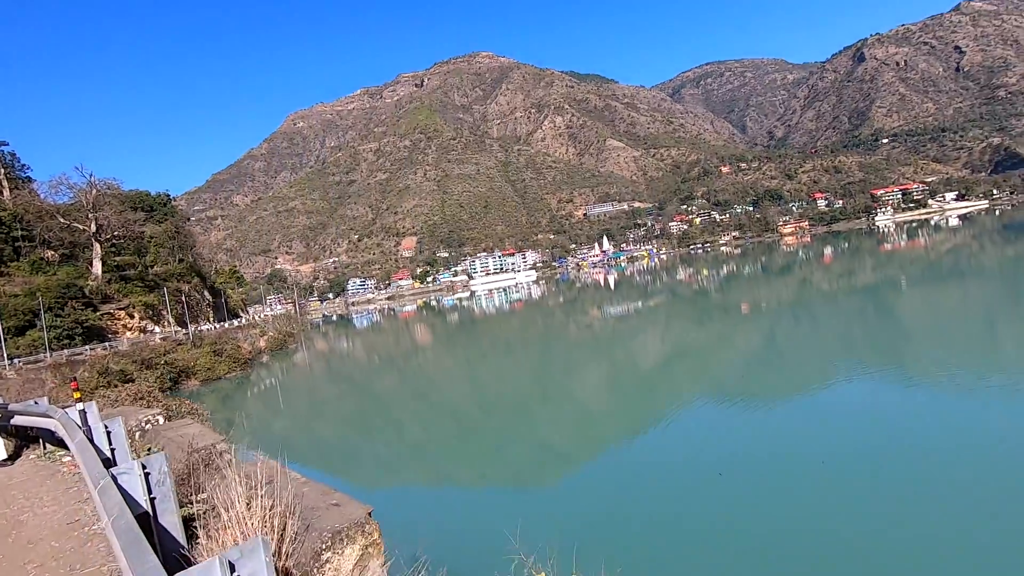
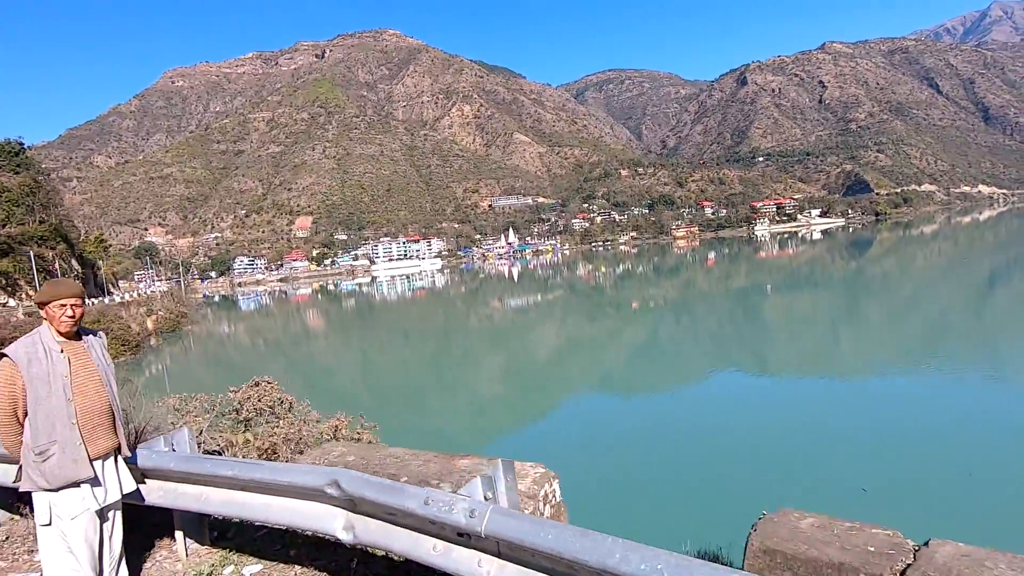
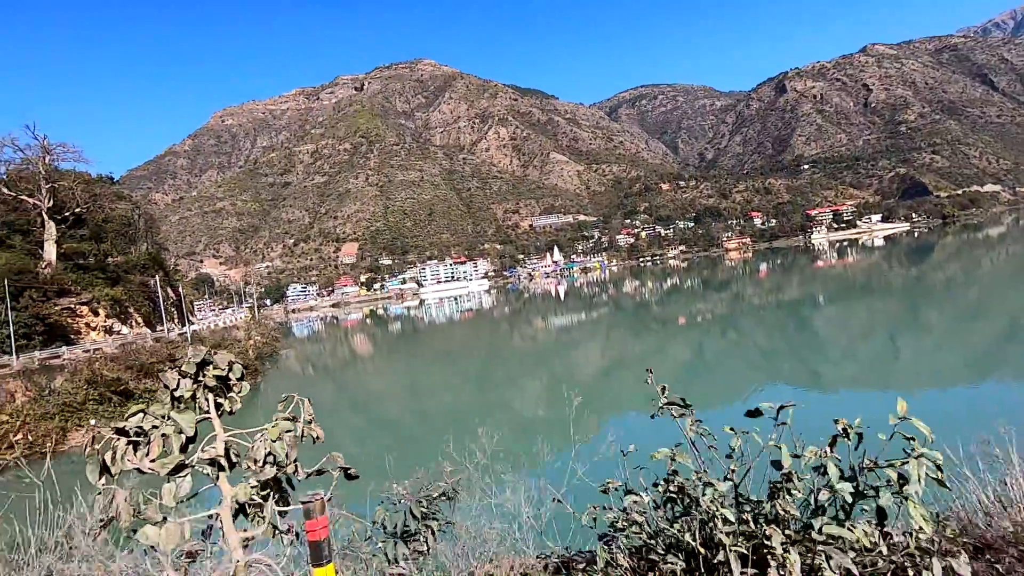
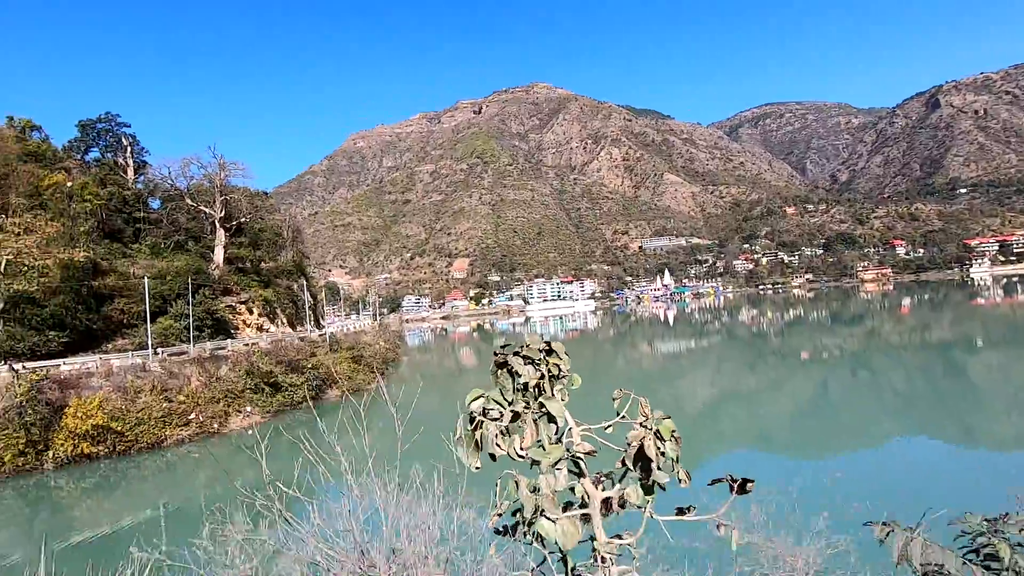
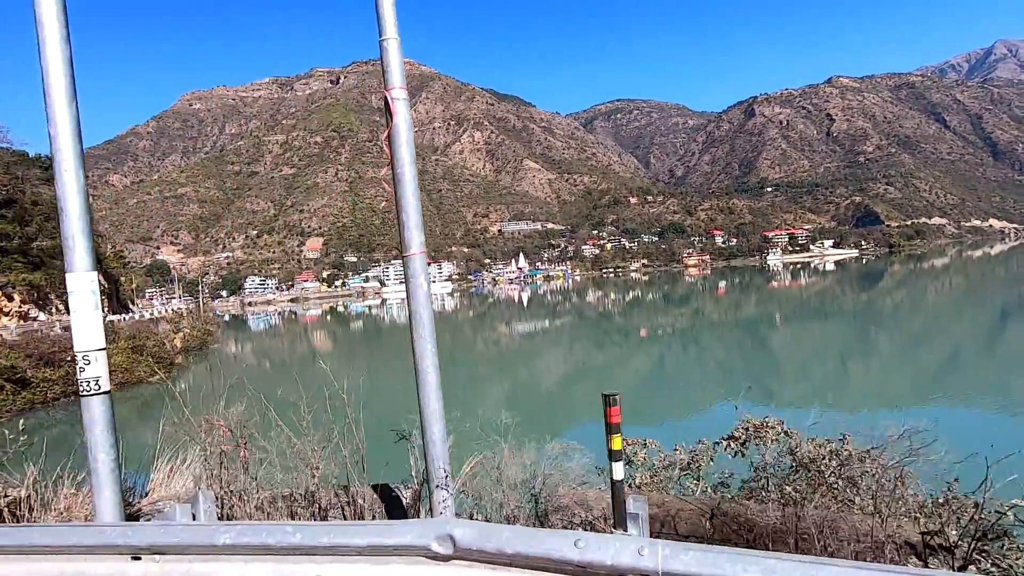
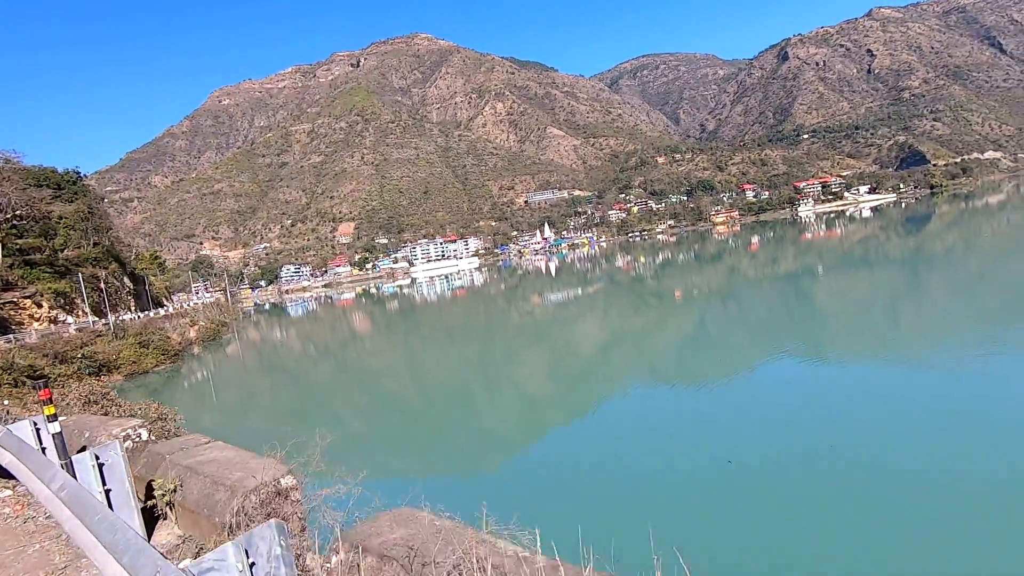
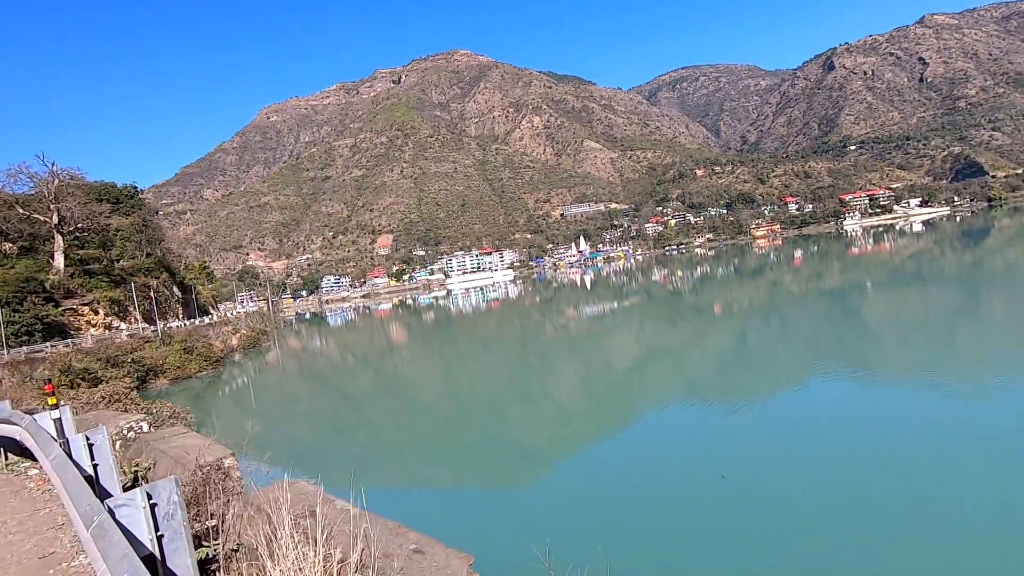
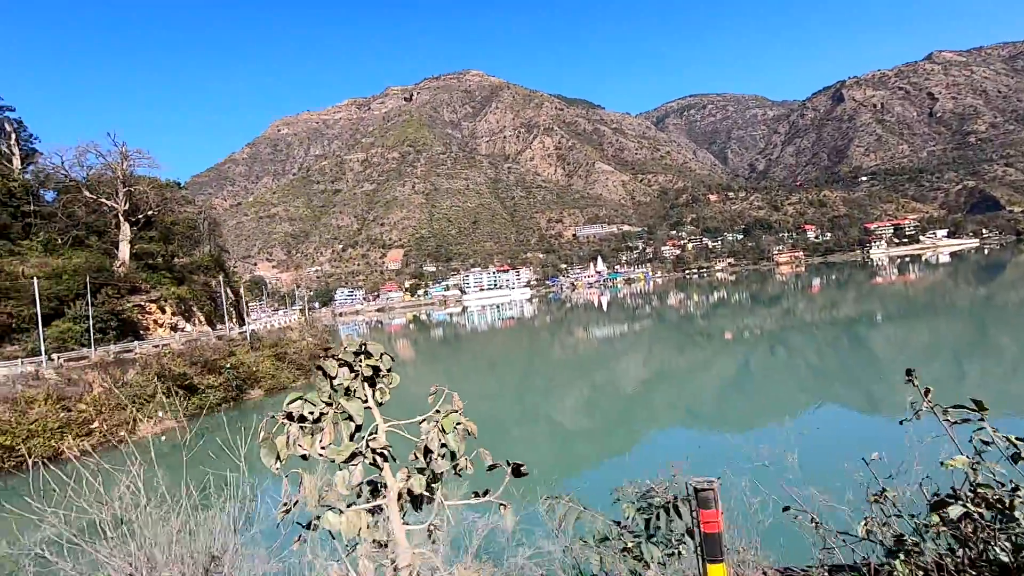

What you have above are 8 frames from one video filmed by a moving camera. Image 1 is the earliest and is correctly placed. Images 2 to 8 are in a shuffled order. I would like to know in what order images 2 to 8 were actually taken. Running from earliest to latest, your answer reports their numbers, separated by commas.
7, 6, 2, 5, 3, 8, 4
